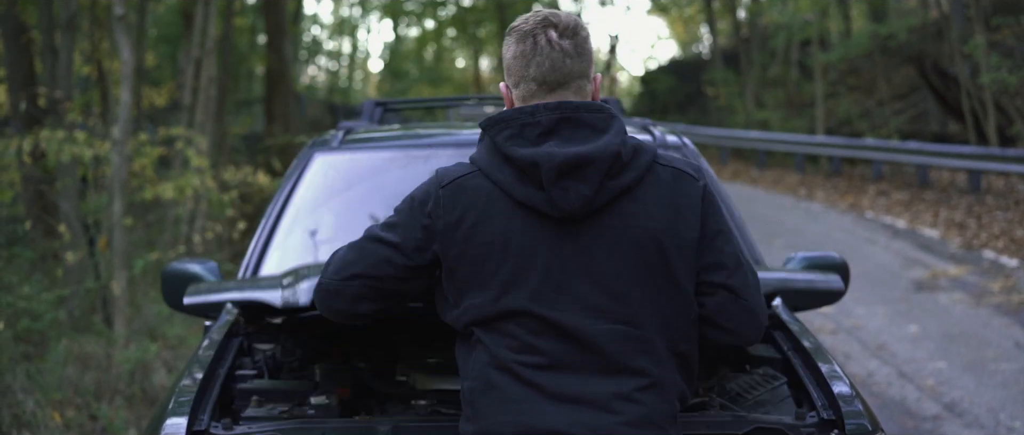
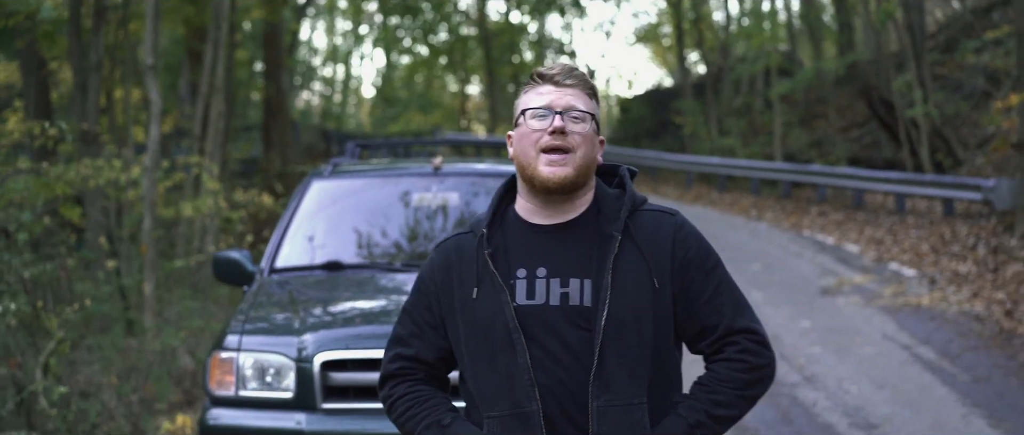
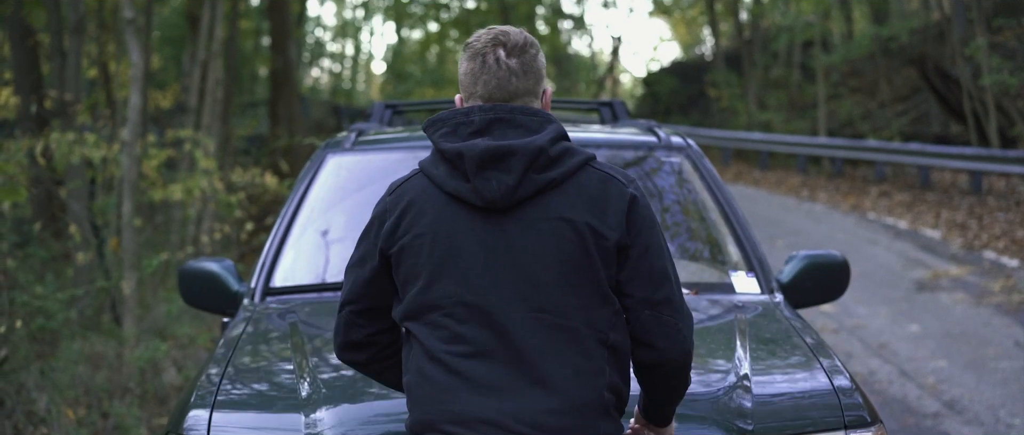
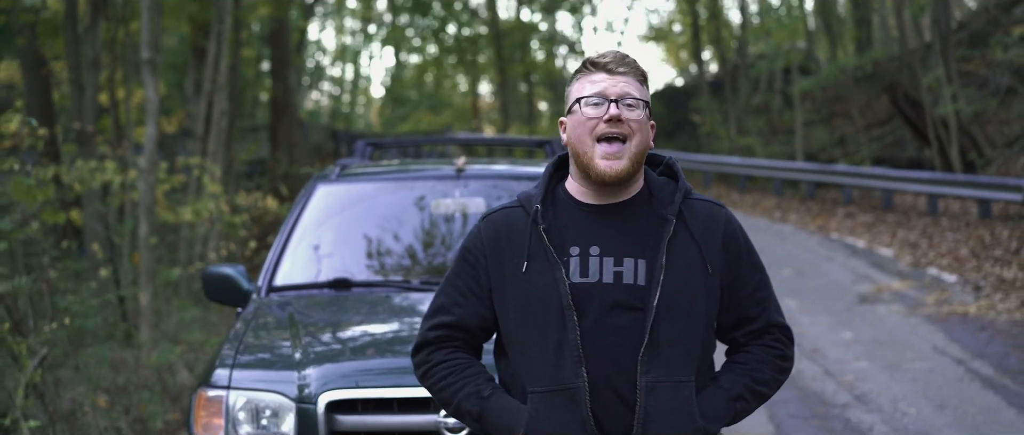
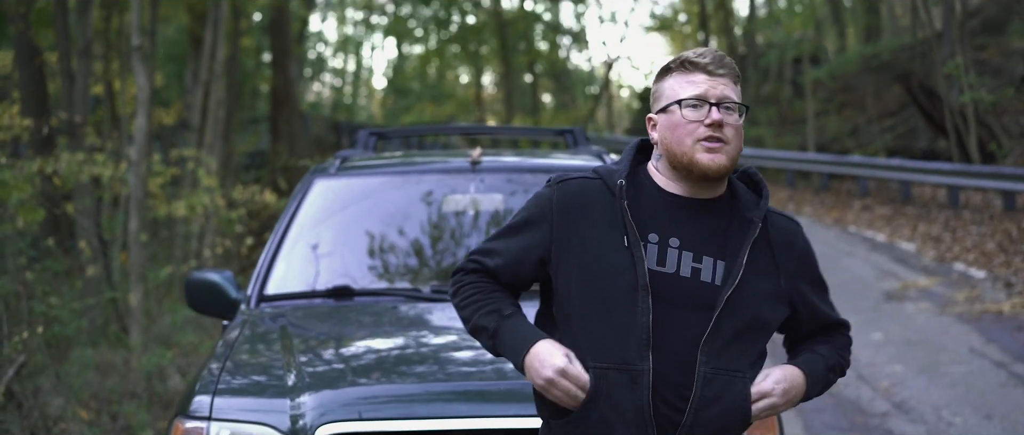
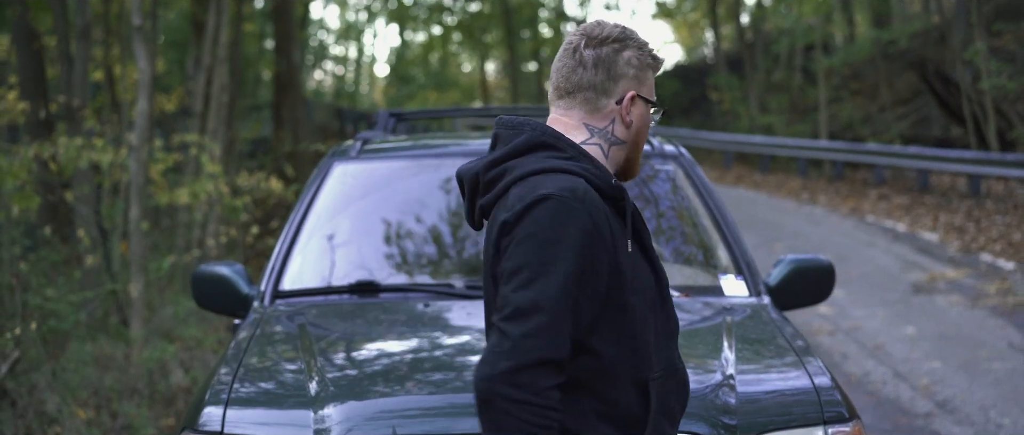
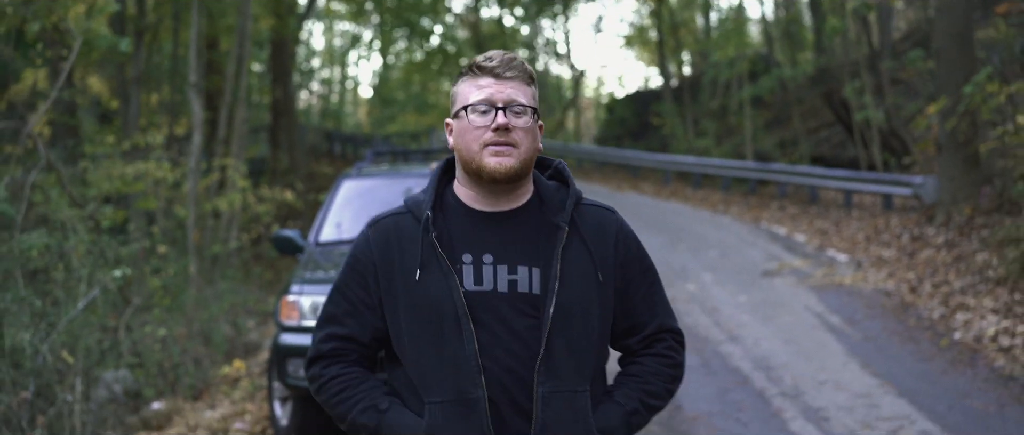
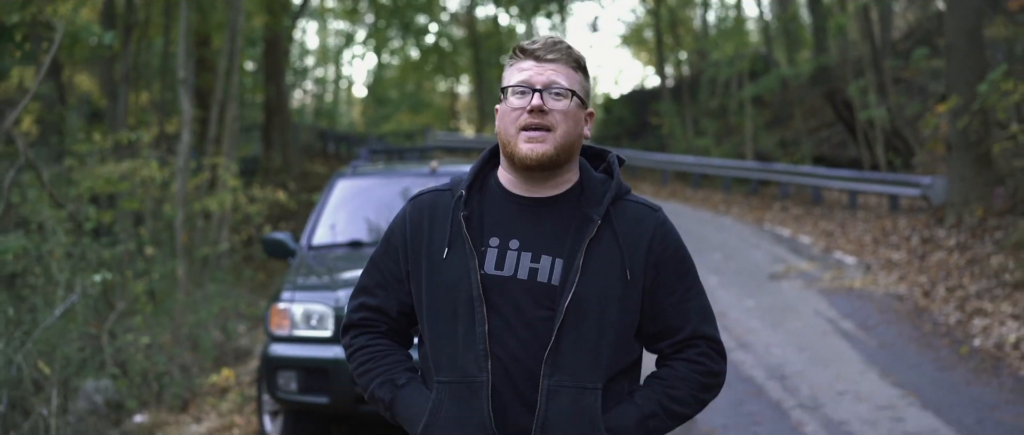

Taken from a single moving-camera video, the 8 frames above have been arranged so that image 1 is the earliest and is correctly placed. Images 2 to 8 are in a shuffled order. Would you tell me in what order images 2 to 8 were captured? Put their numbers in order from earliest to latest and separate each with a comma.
3, 6, 5, 4, 2, 8, 7
